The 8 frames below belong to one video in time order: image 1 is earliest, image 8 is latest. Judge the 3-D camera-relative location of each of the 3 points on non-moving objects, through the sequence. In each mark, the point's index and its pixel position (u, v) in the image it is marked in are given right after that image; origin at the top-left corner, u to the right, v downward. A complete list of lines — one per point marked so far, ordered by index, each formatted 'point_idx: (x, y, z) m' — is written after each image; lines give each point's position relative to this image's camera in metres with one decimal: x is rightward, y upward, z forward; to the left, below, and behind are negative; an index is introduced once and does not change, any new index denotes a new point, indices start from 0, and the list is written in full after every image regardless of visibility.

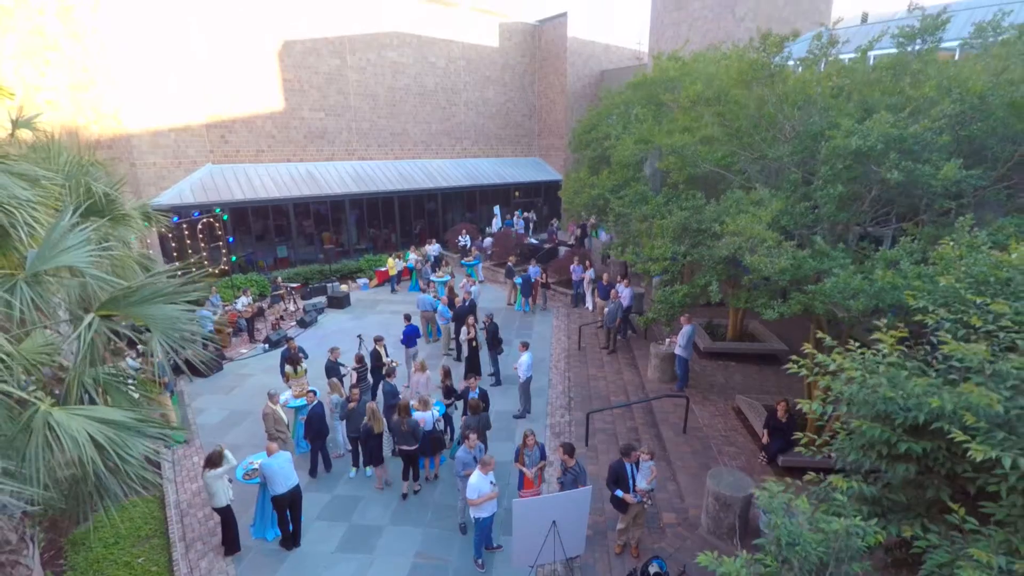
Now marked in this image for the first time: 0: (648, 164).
0: (+1.7, +1.6, +6.5) m
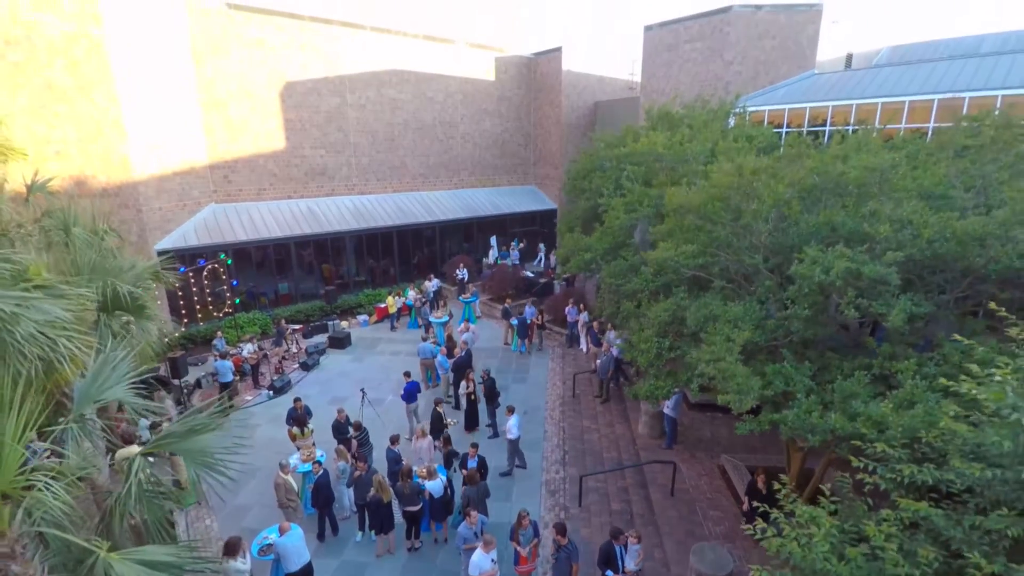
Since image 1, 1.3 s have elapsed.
0: (+1.7, +0.8, +6.9) m
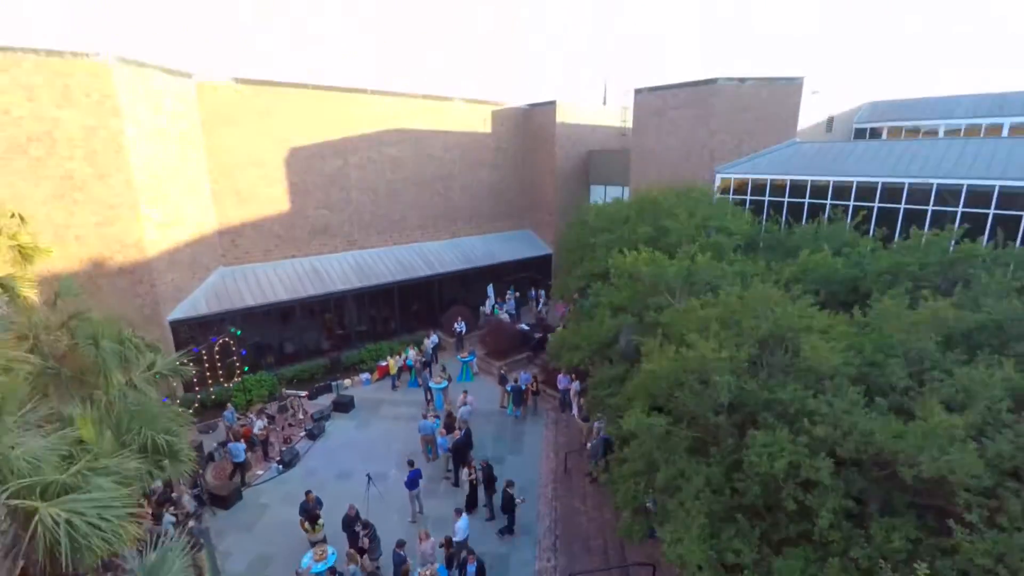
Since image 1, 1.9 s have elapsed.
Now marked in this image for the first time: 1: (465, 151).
0: (+1.6, -0.7, +7.5) m
1: (-1.5, +4.5, +16.7) m
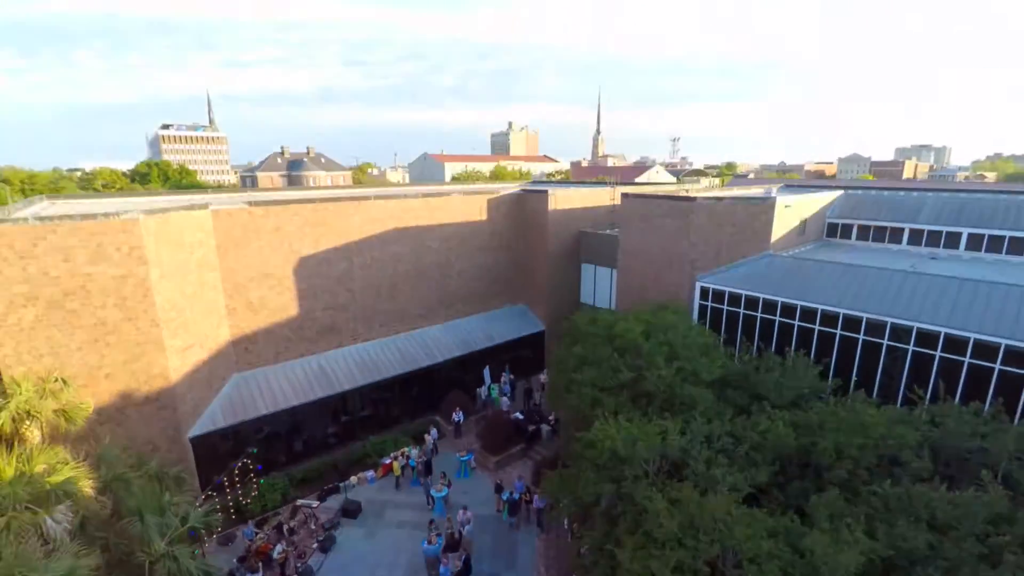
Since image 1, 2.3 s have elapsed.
0: (+1.5, -3.4, +8.4) m
1: (-1.7, +1.7, +17.6) m
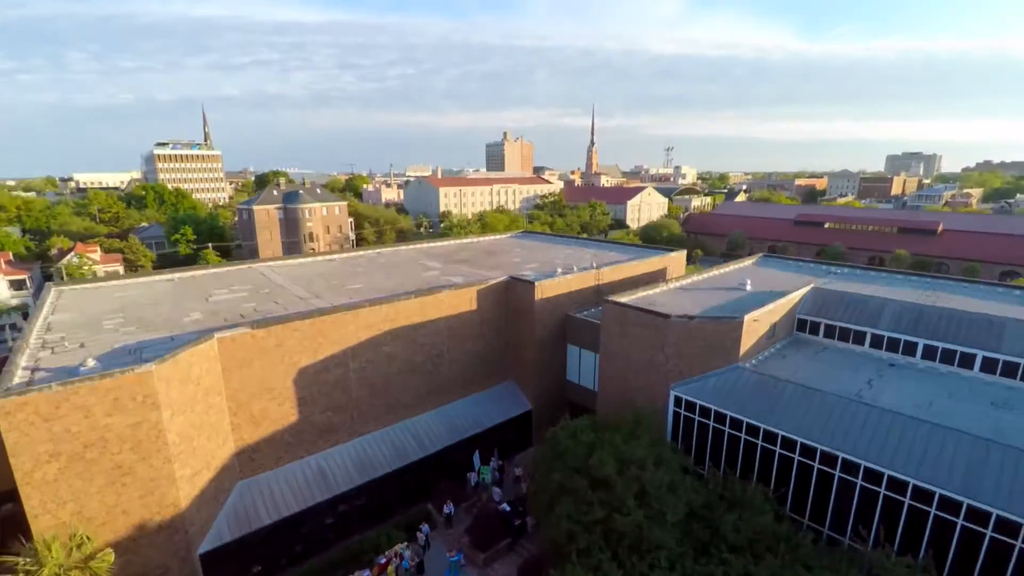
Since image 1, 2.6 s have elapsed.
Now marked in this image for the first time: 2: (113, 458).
0: (+1.2, -6.6, +9.4) m
1: (-2.2, -1.5, +18.6) m
2: (-8.8, -3.7, +11.4) m
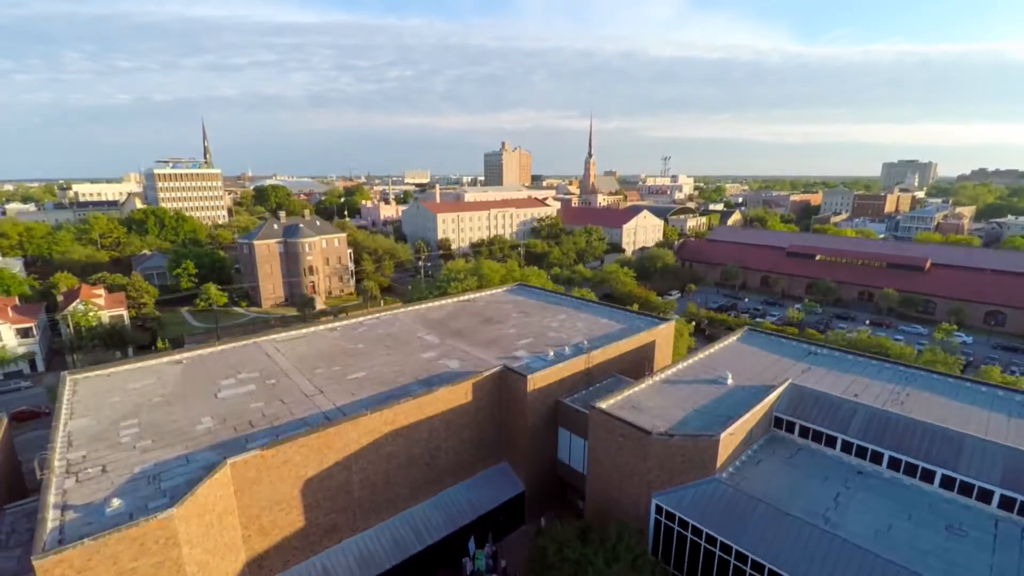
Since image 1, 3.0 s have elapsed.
0: (+1.0, -10.3, +10.5) m
1: (-2.4, -5.2, +19.7) m
2: (-9.0, -7.4, +12.4) m
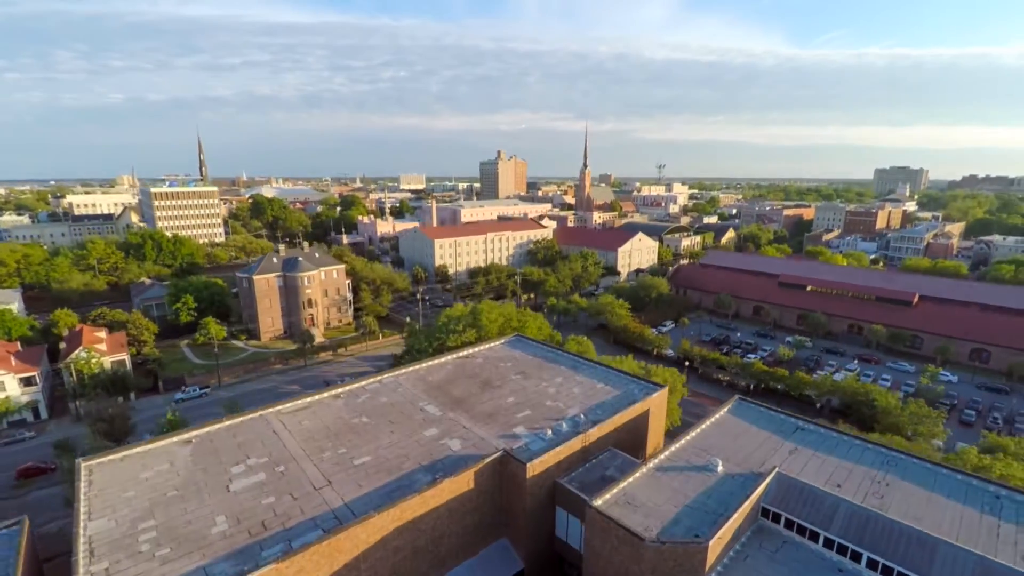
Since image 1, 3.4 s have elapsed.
0: (+1.1, -14.1, +11.4) m
1: (-2.4, -8.9, +20.5) m
2: (-9.0, -11.2, +13.2) m
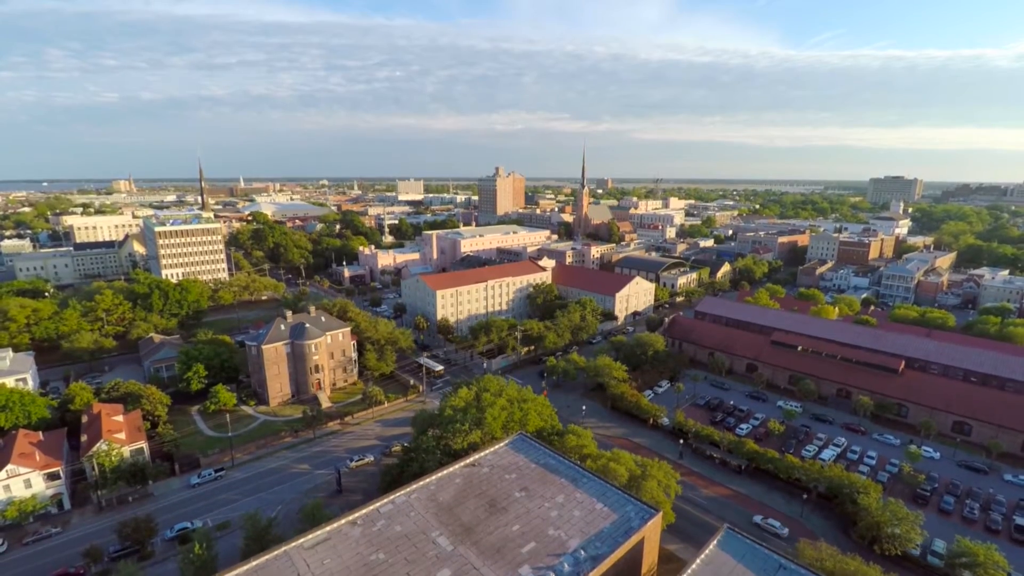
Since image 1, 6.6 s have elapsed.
0: (+1.5, -22.0, +13.5) m
1: (-2.0, -16.8, +22.6) m
2: (-8.5, -19.1, +15.2) m
